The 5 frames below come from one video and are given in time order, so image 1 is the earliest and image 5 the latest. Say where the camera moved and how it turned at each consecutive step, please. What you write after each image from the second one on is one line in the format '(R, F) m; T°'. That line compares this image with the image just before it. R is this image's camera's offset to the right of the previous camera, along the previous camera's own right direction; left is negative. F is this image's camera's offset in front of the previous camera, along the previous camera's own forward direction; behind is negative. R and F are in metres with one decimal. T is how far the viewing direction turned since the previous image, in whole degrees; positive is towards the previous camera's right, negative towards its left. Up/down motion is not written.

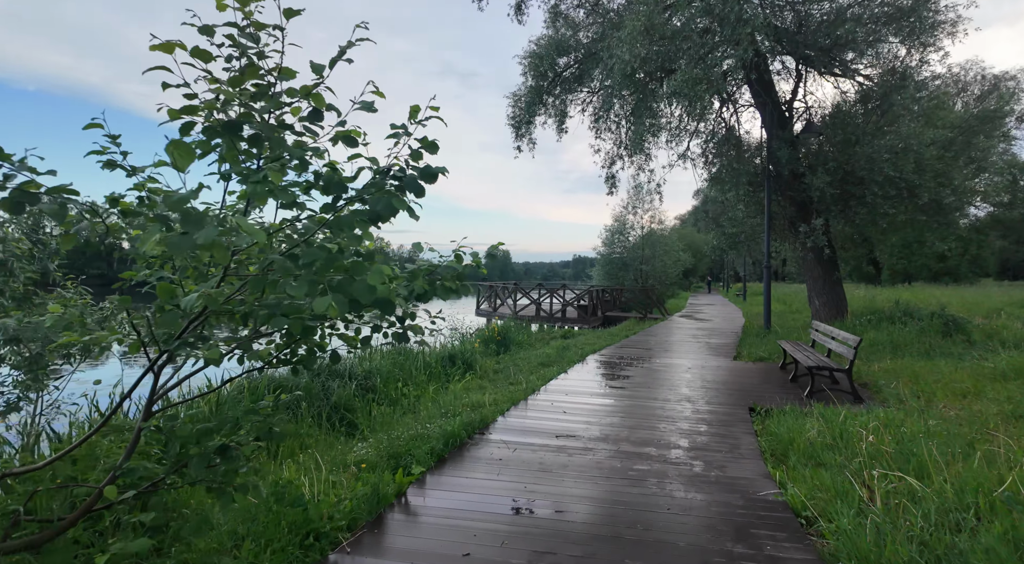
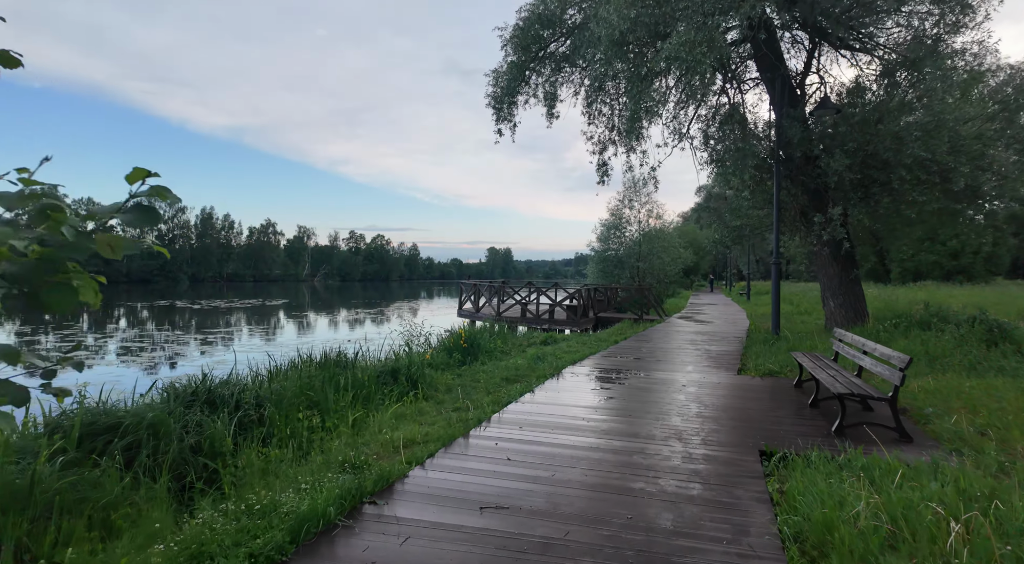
(+0.5, +1.3) m; 0°
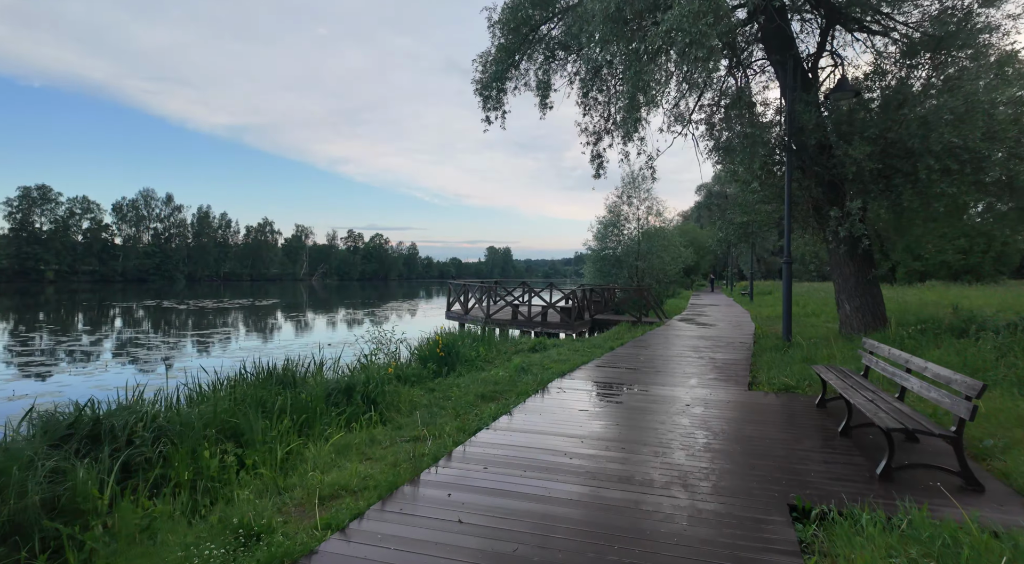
(+0.2, +0.9) m; 0°
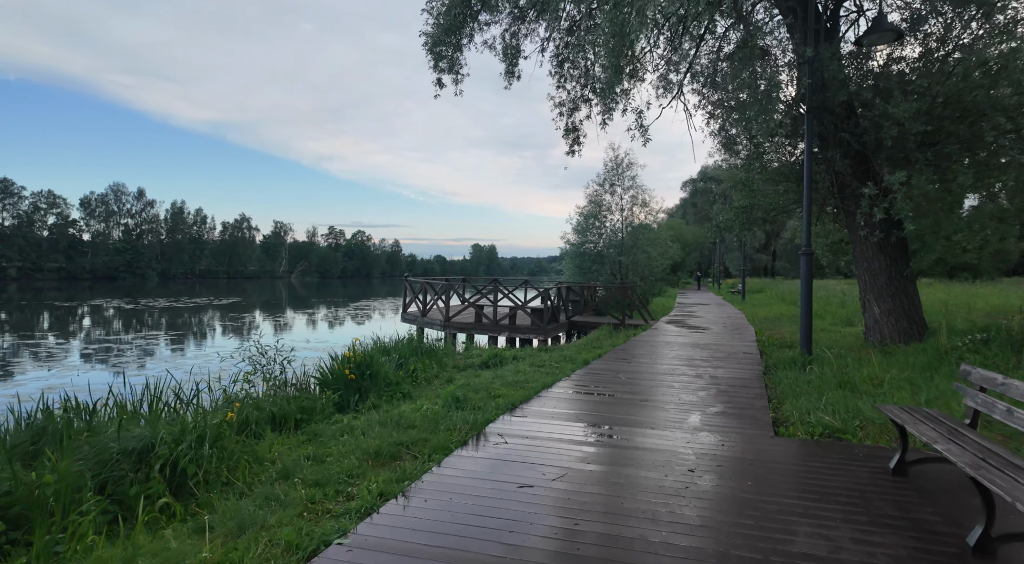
(+0.4, +1.9) m; +1°
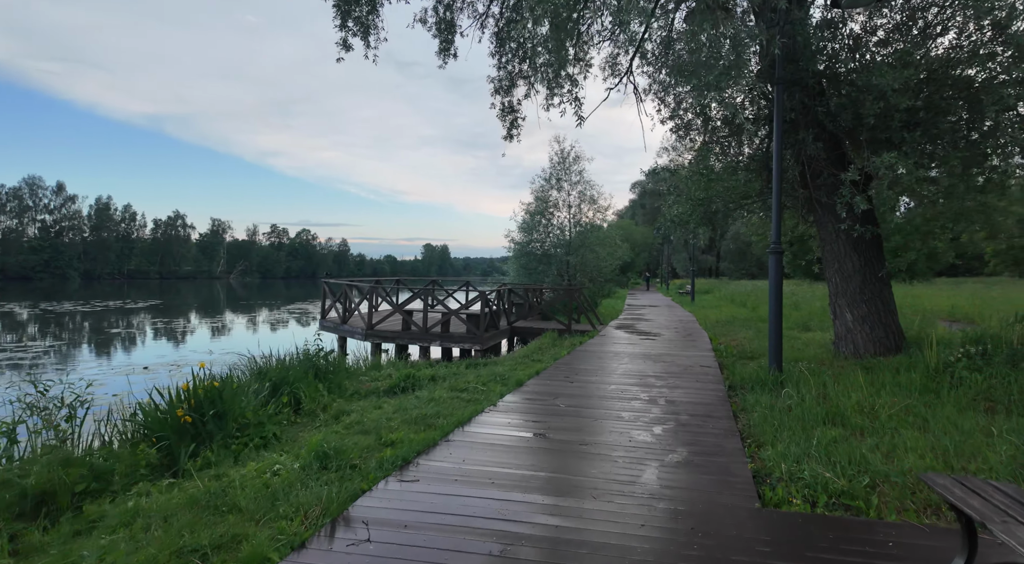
(+0.3, +1.3) m; +5°
